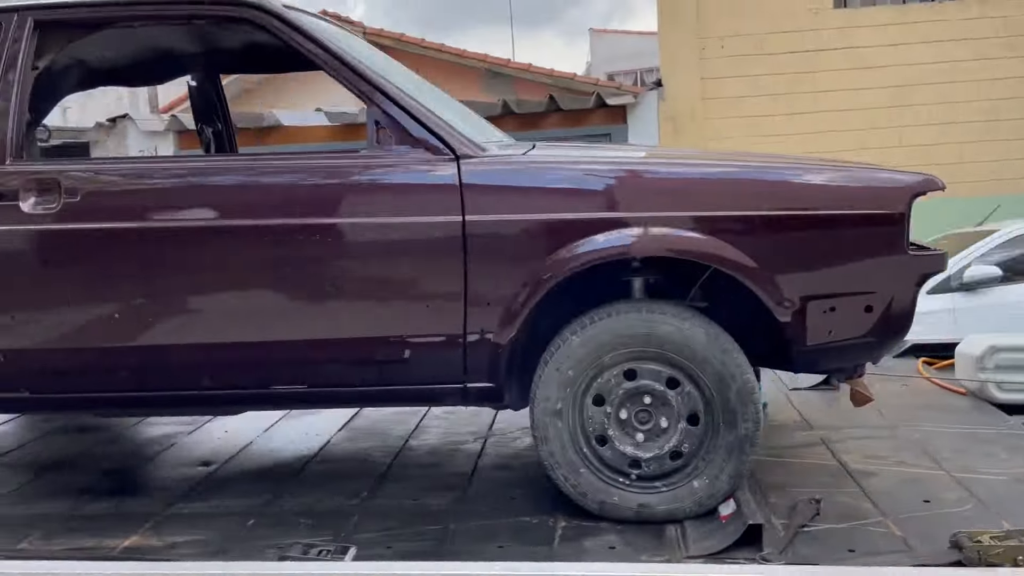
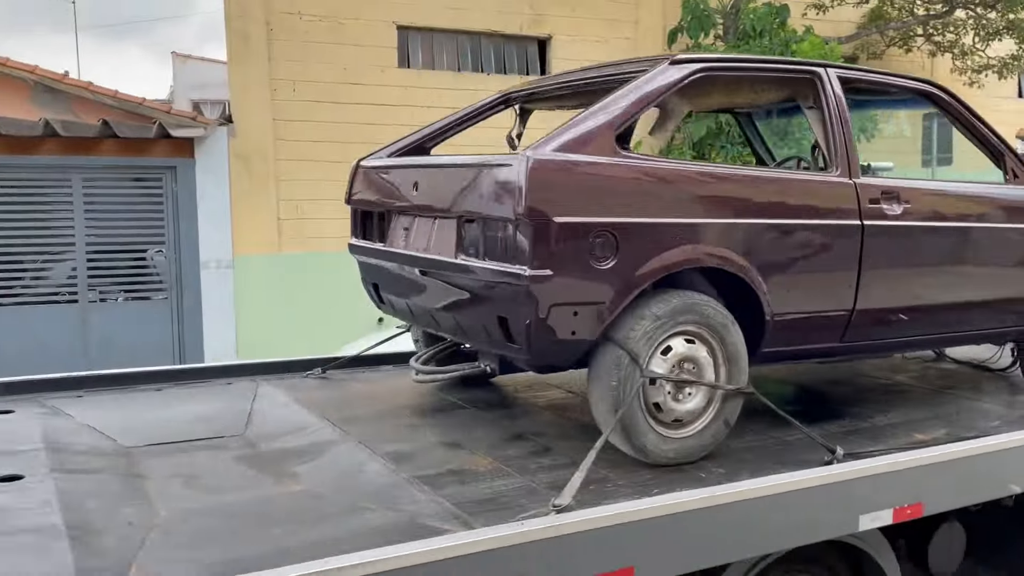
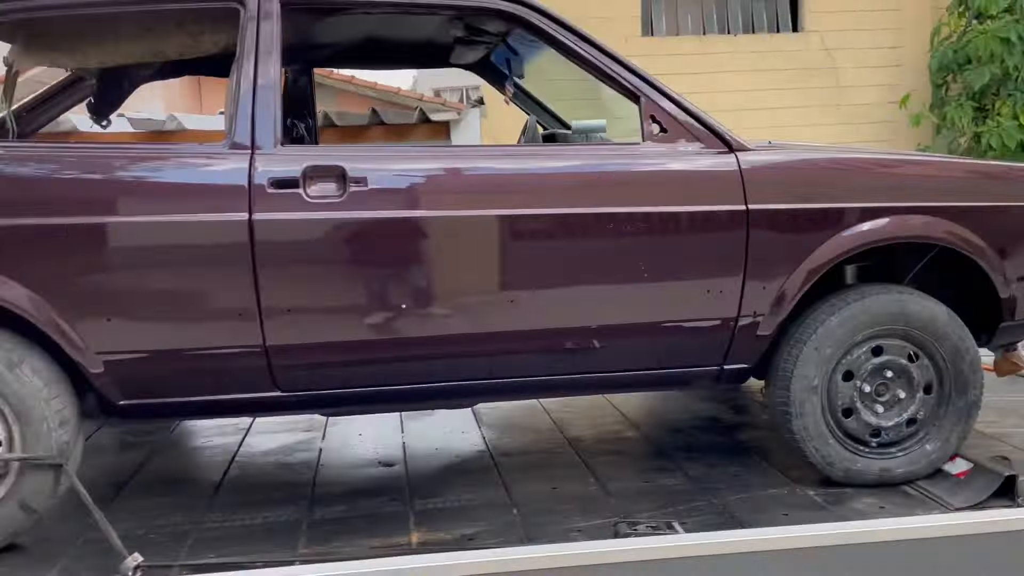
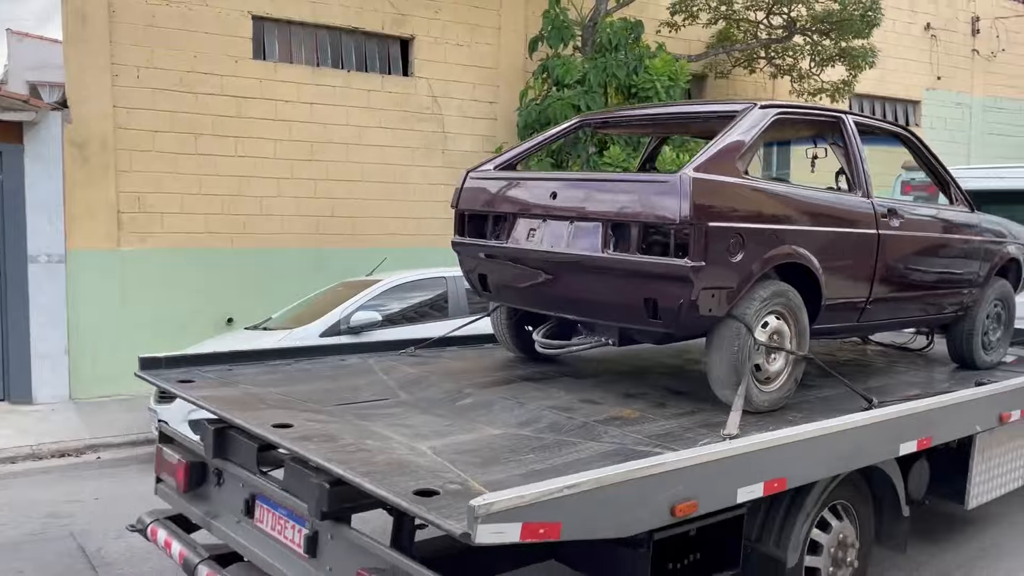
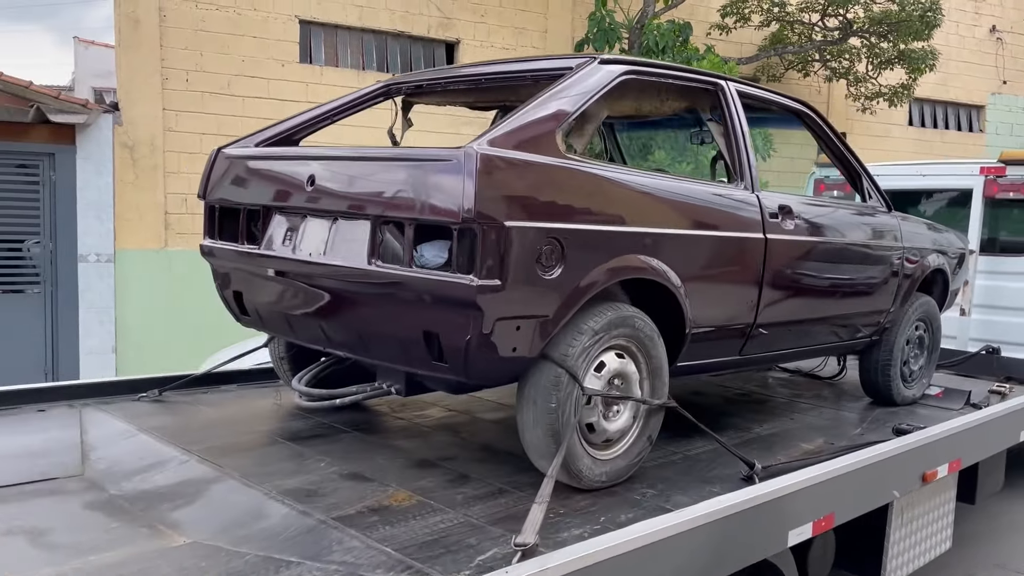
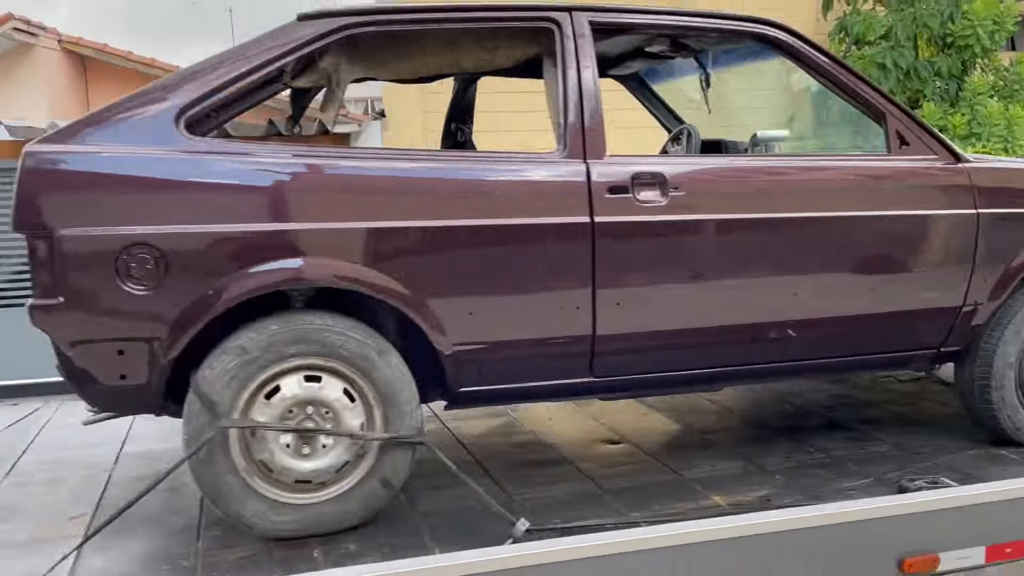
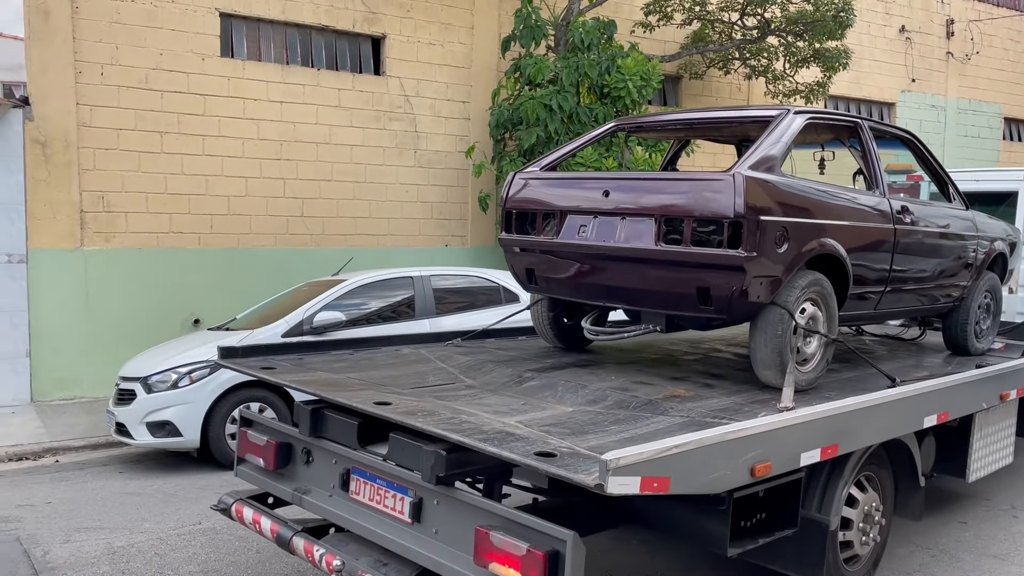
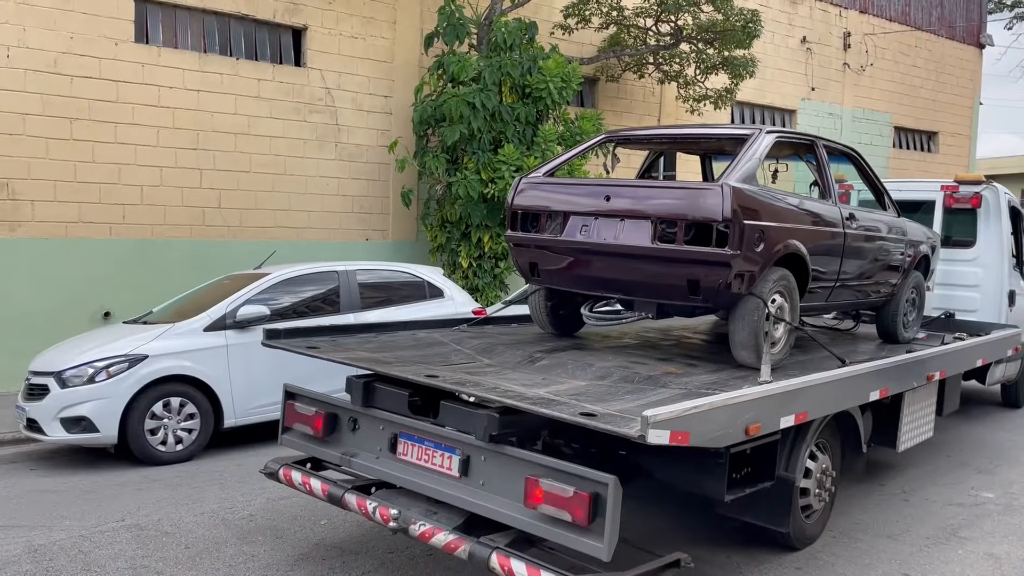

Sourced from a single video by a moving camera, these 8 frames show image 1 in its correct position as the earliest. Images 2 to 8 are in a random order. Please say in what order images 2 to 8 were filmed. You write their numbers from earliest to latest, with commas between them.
3, 6, 2, 4, 8, 7, 5
